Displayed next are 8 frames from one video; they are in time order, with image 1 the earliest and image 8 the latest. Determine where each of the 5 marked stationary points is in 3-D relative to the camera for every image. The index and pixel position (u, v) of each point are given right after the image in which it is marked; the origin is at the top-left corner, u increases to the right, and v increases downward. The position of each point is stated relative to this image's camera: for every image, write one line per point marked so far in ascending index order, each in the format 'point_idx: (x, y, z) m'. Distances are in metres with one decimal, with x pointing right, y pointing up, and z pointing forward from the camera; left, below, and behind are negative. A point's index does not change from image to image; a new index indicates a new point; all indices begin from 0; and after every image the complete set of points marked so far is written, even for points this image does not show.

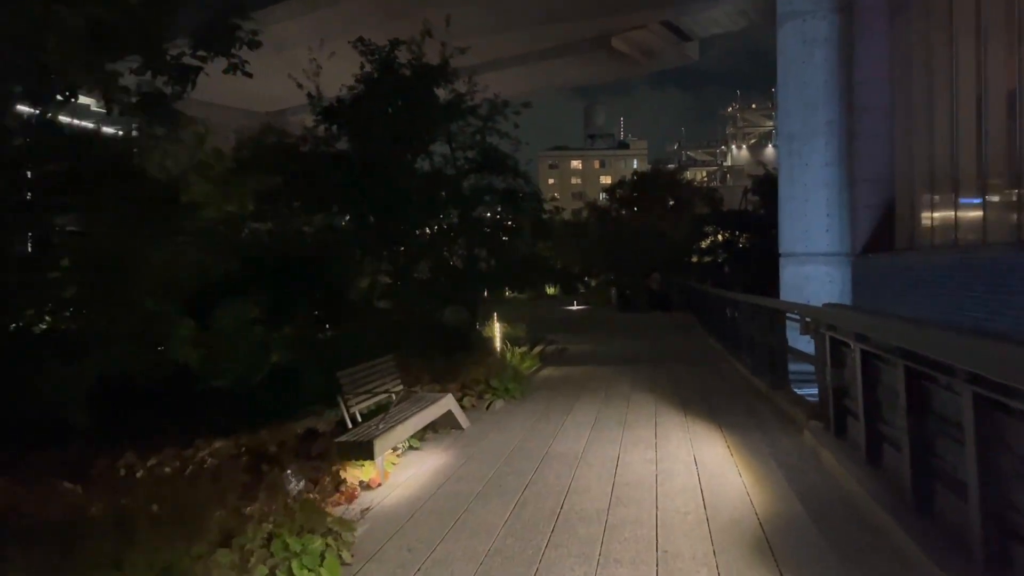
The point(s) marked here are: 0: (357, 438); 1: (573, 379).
0: (-1.0, -1.0, +5.7) m
1: (+0.8, -1.2, +11.9) m
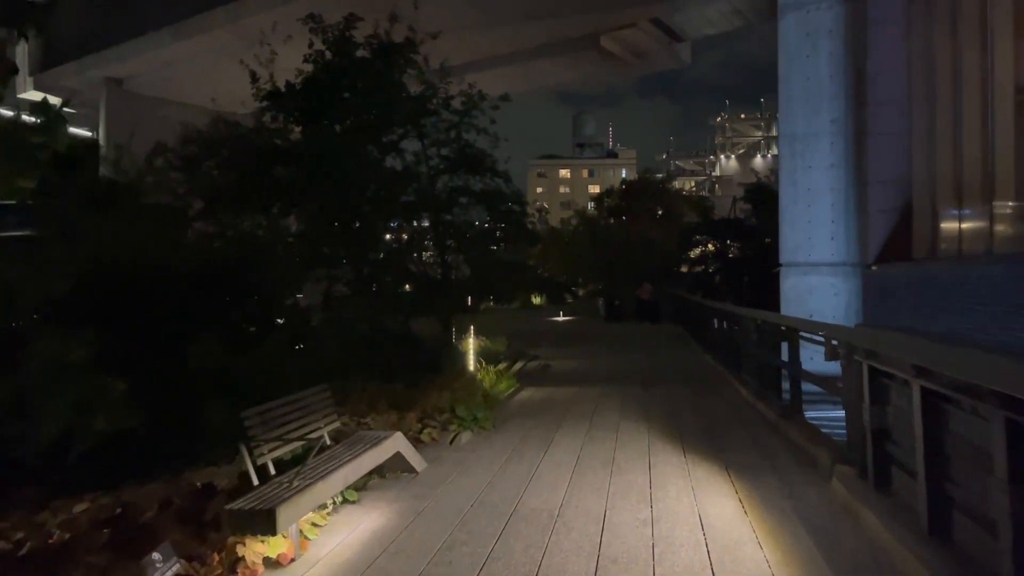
0: (-1.3, -1.1, +4.3) m
1: (+0.5, -1.4, +10.5) m
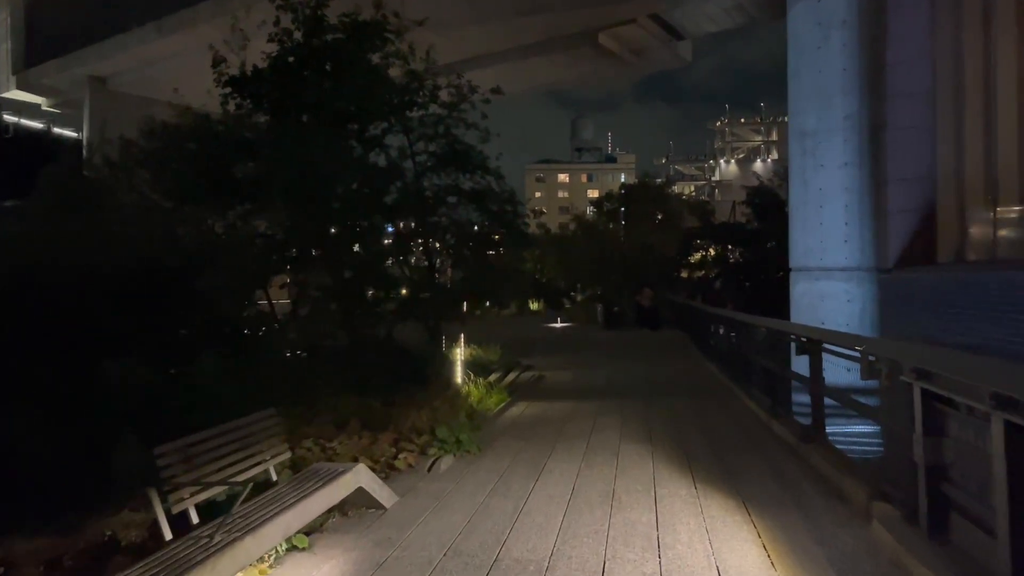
0: (-1.4, -1.1, +3.4) m
1: (+0.4, -1.4, +9.6) m
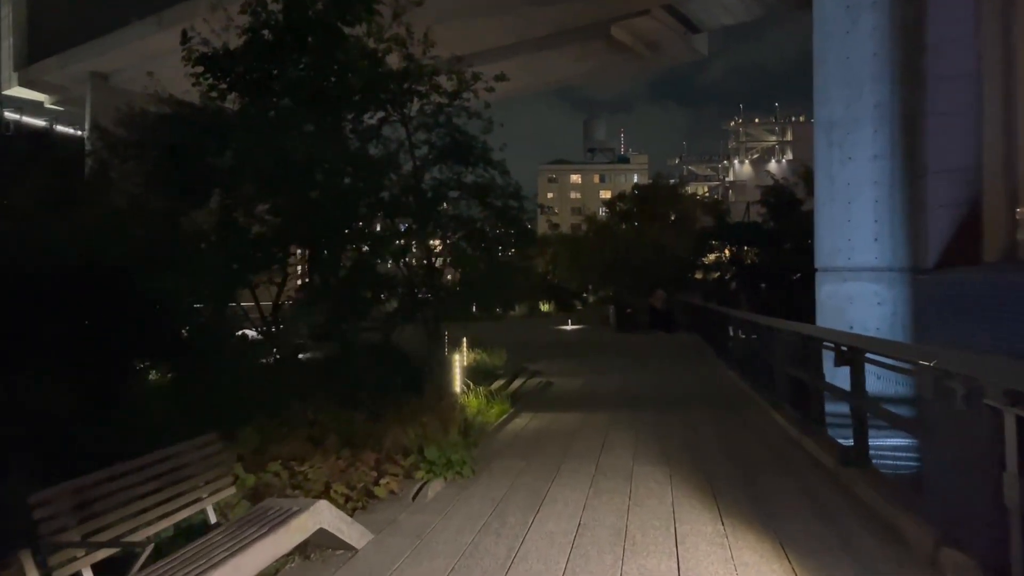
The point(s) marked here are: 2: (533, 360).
0: (-1.4, -1.1, +2.5) m
1: (+0.4, -1.5, +8.7) m
2: (+0.4, -1.4, +16.5) m
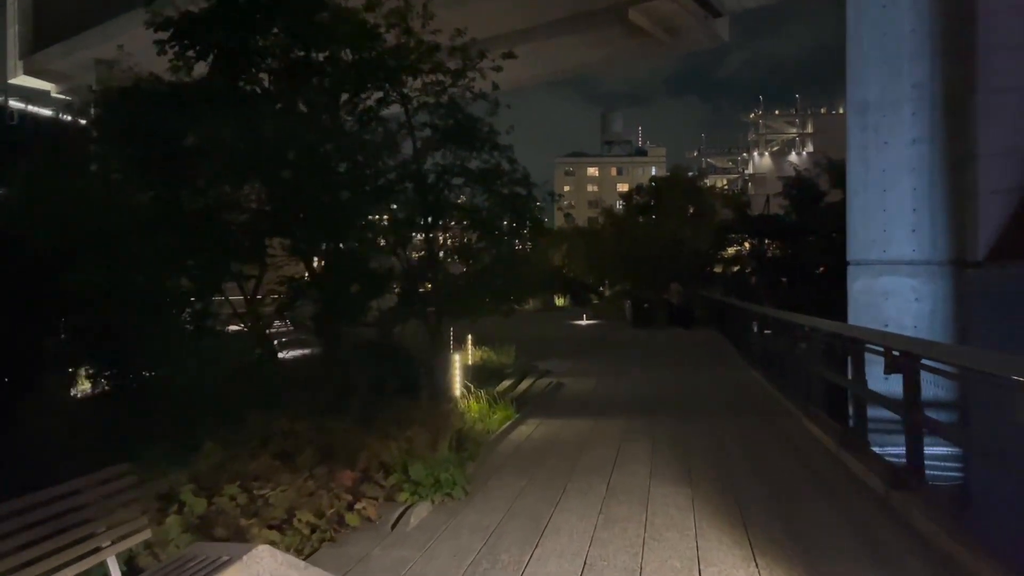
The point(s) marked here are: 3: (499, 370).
0: (-1.5, -1.1, +1.7) m
1: (+0.4, -1.4, +7.9) m
2: (+0.6, -1.3, +15.6) m
3: (-0.2, -1.2, +12.7) m
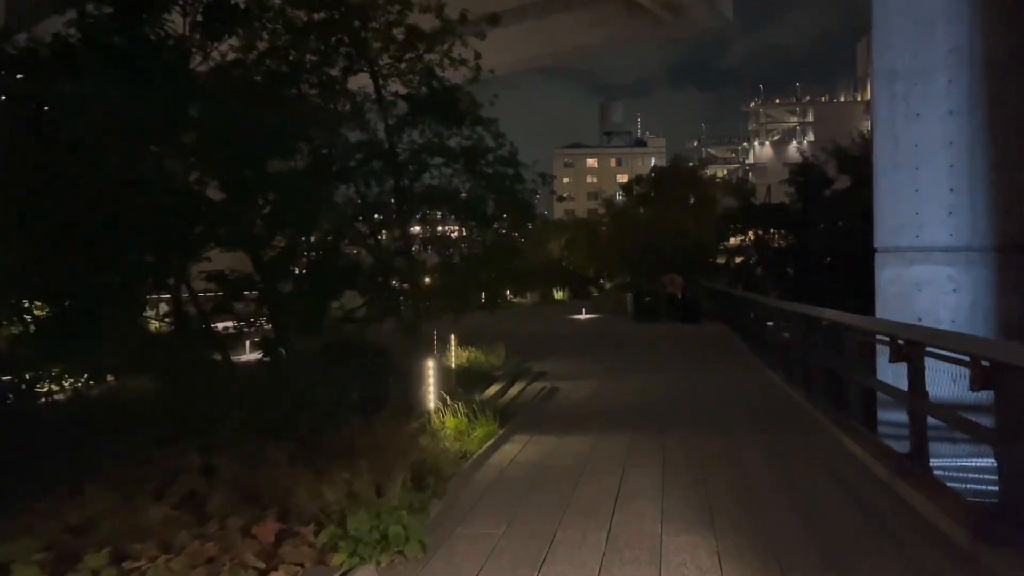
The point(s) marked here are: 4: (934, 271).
0: (-1.7, -1.1, +0.4) m
1: (+0.3, -1.4, +6.6) m
2: (+0.4, -1.1, +14.3) m
3: (-0.3, -1.1, +11.3) m
4: (+5.1, +0.2, +10.4) m
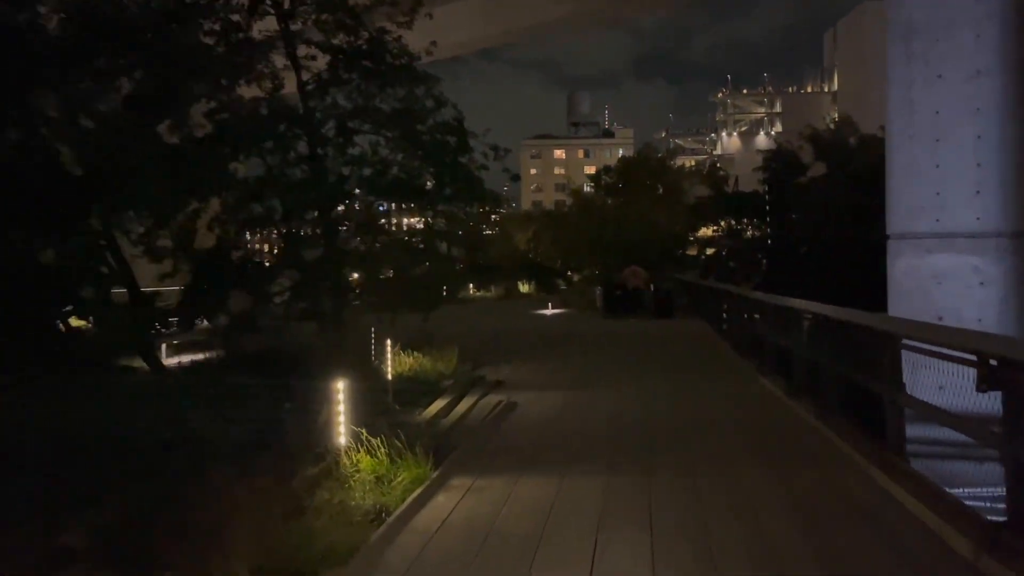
0: (-1.8, -1.1, -1.5) m
1: (-0.1, -1.3, +4.7) m
2: (-0.2, -1.1, +12.5) m
3: (-0.9, -1.1, +9.5) m
4: (+4.5, +0.3, +8.7) m
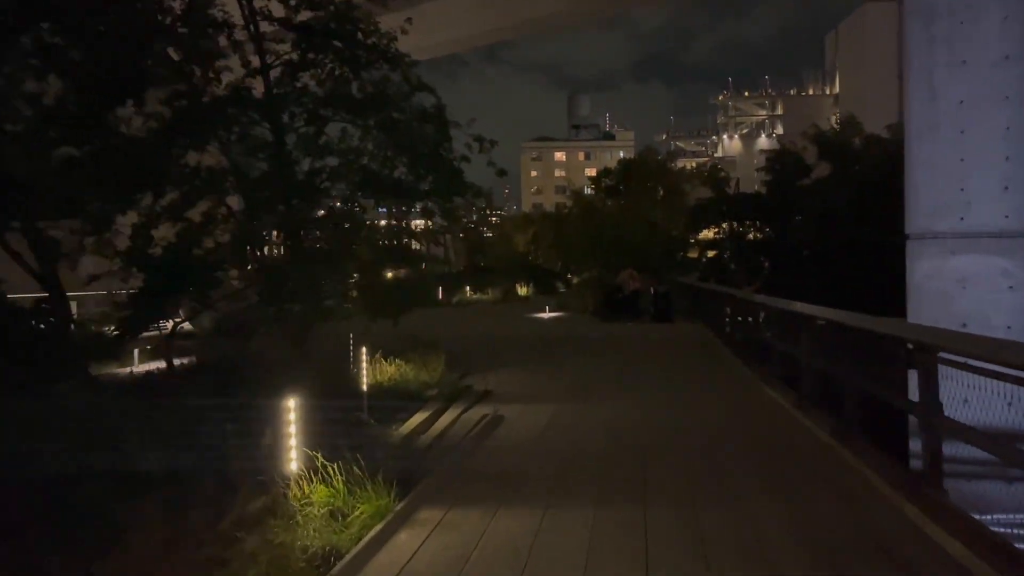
0: (-2.0, -1.1, -2.3) m
1: (-0.2, -1.4, +4.0) m
2: (-0.4, -1.1, +11.7) m
3: (-1.0, -1.1, +8.7) m
4: (+4.4, +0.2, +8.0) m
